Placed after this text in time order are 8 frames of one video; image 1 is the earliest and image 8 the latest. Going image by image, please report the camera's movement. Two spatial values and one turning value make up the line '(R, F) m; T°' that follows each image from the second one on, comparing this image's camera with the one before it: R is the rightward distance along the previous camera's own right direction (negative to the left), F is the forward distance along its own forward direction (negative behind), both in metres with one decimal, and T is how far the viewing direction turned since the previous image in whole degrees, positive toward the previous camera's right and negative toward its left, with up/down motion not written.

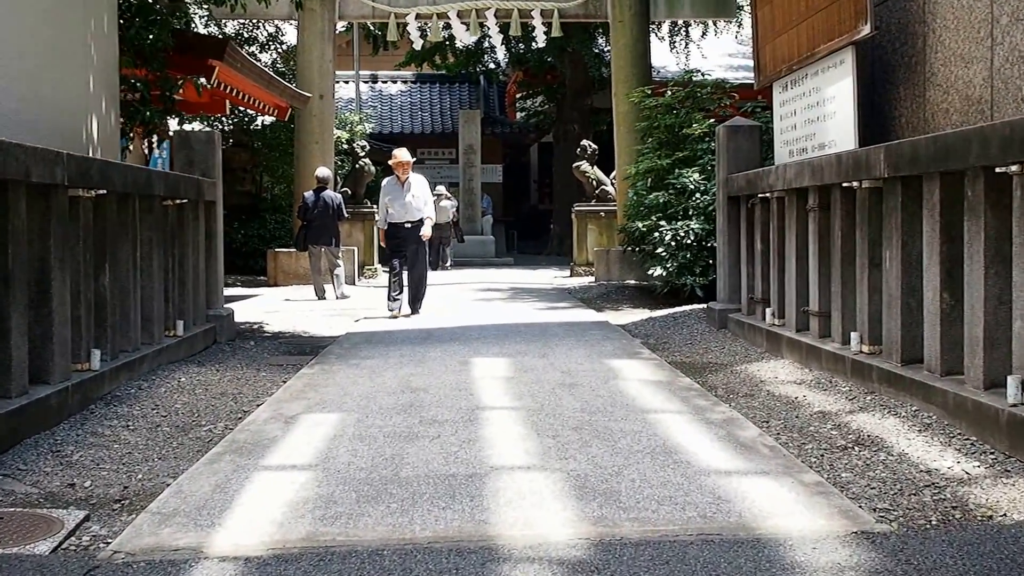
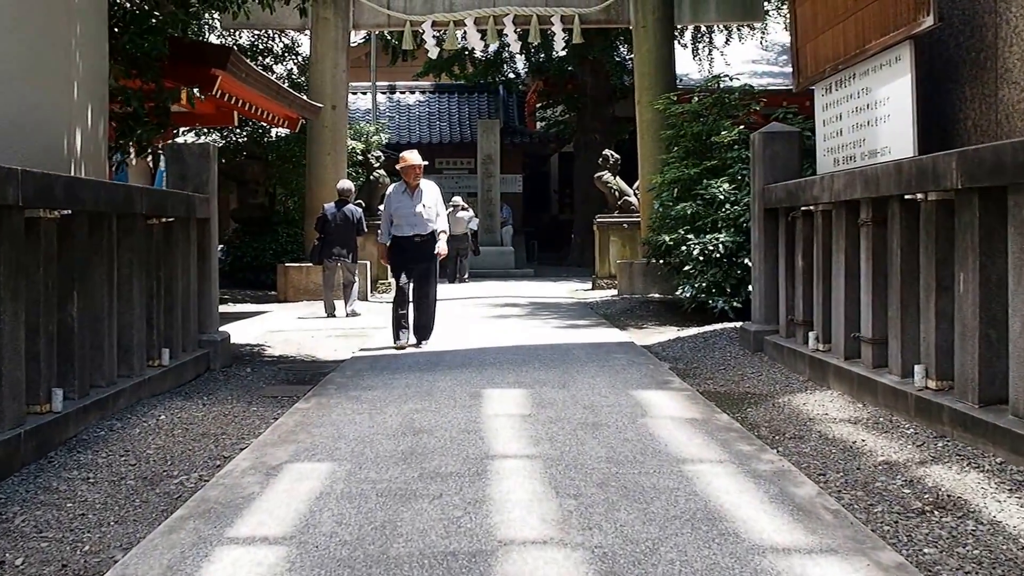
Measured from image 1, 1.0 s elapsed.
(0.0, +0.7) m; -1°
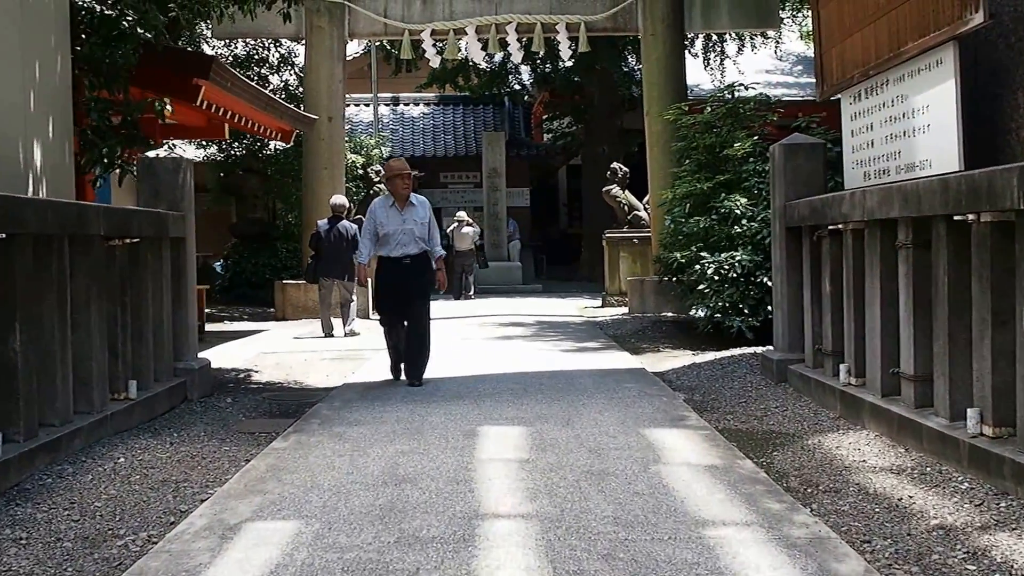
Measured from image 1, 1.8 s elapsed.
(+0.1, +0.6) m; 0°
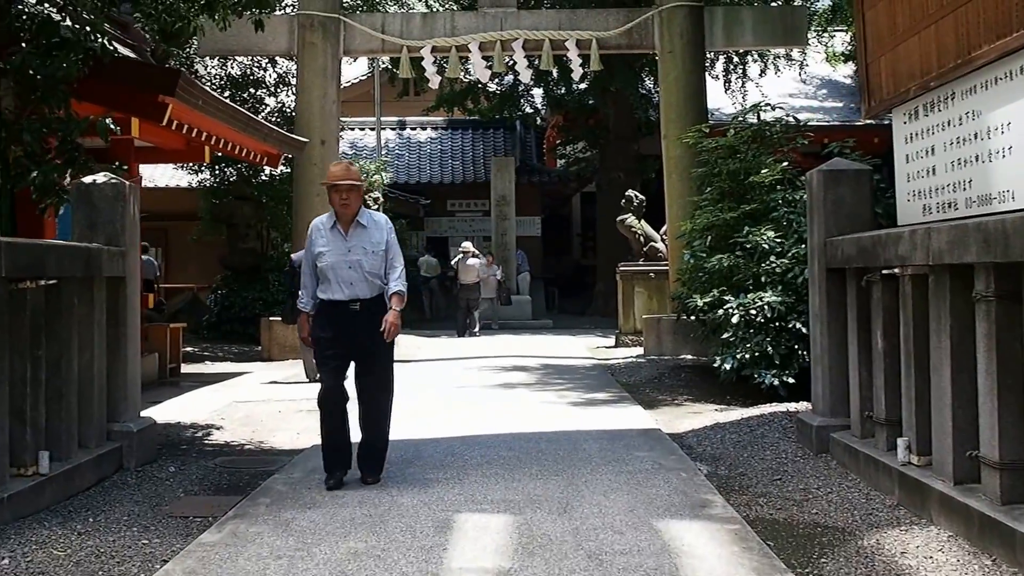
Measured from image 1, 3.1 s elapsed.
(+0.1, +1.0) m; -1°
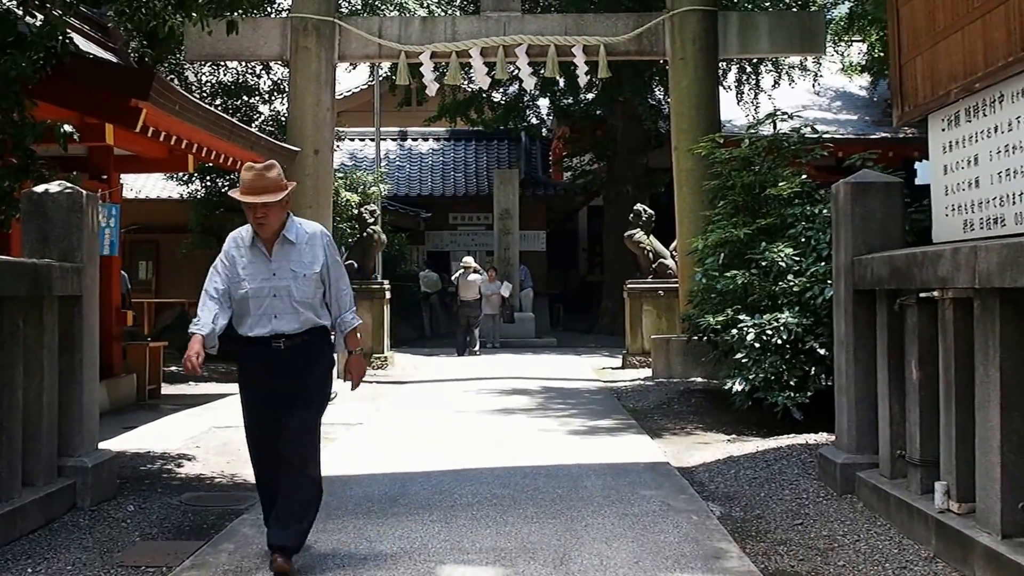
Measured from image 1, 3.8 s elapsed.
(+0.1, +0.5) m; 0°
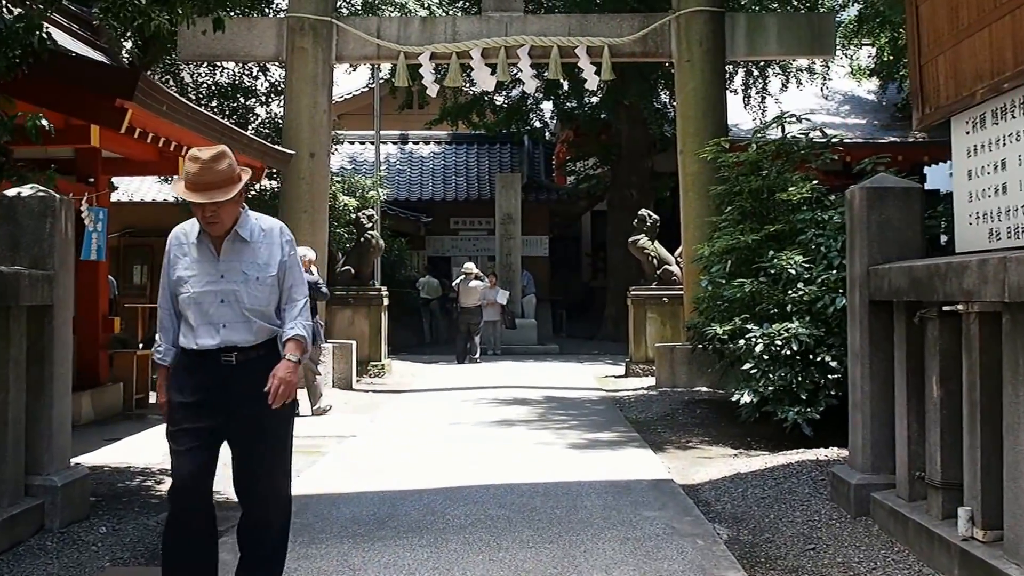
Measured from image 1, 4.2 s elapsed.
(0.0, +0.3) m; 0°
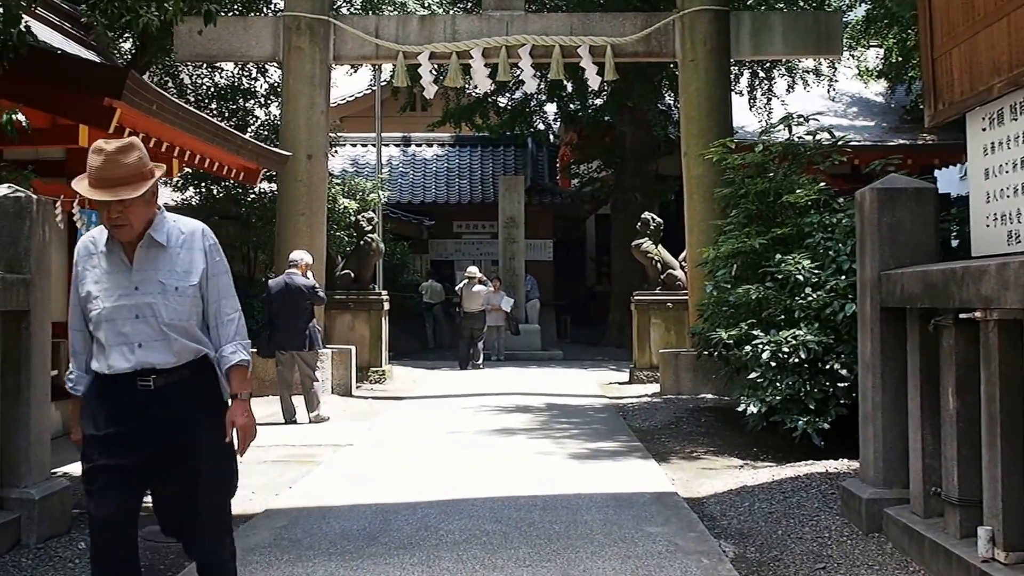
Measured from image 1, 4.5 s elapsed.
(0.0, +0.2) m; 0°
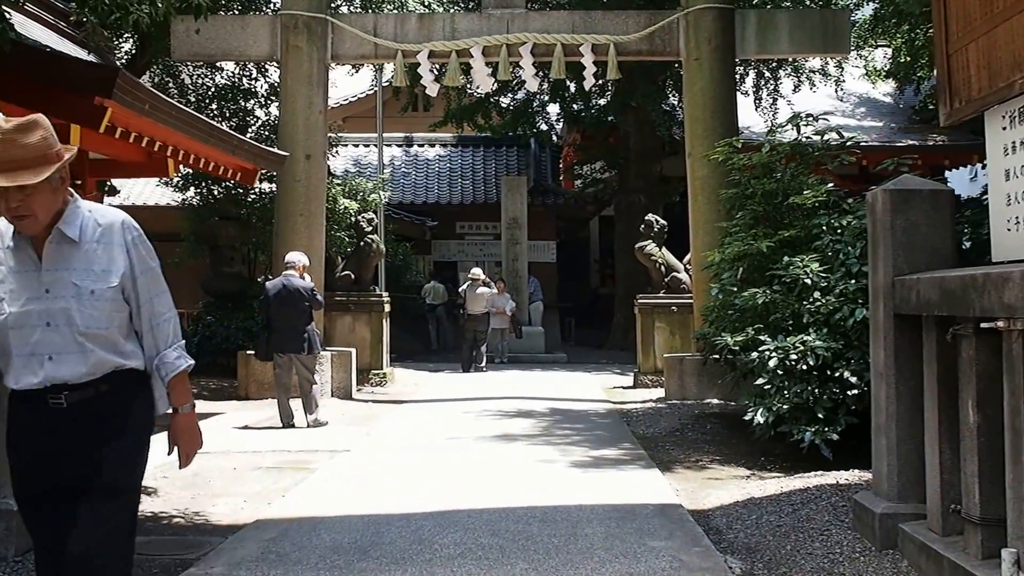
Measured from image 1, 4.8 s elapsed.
(0.0, +0.2) m; 0°
